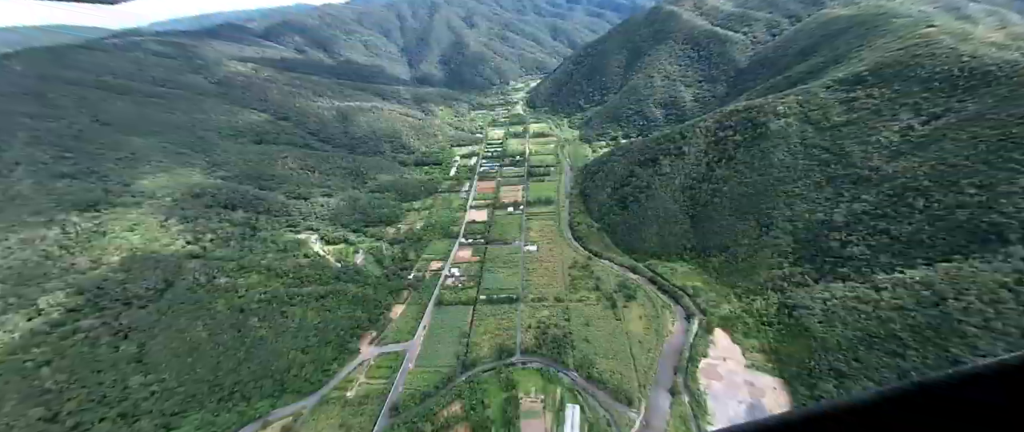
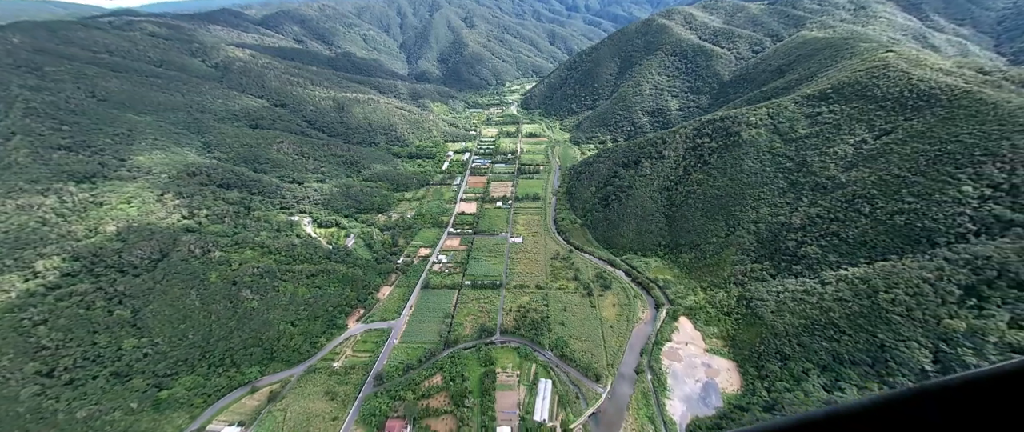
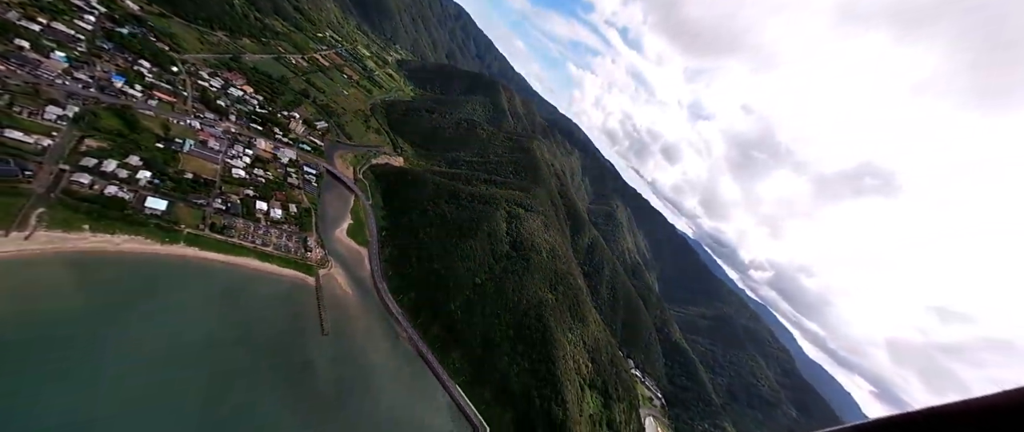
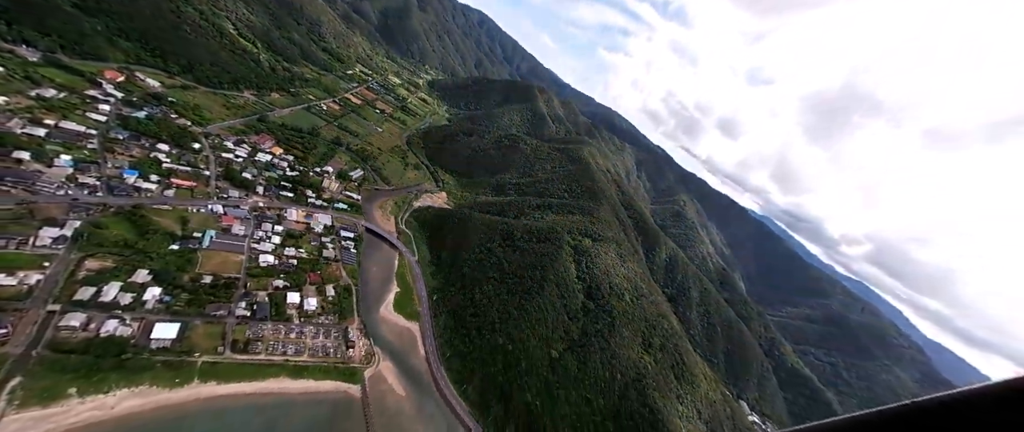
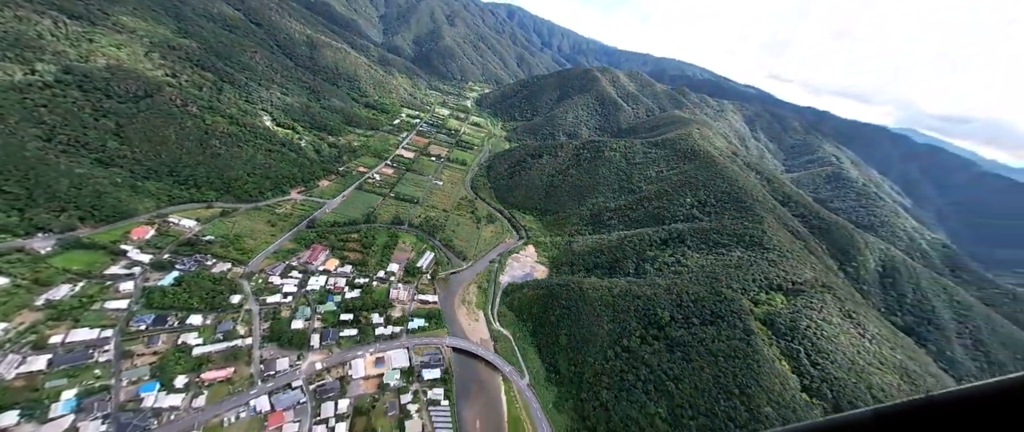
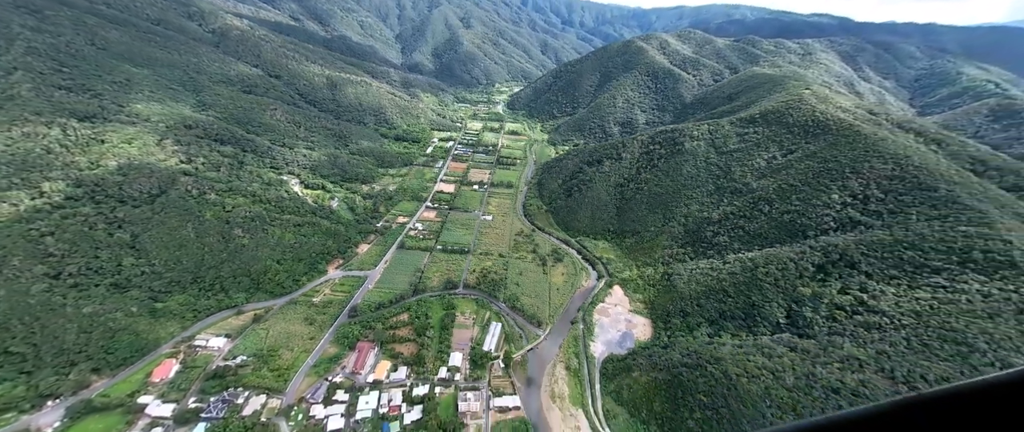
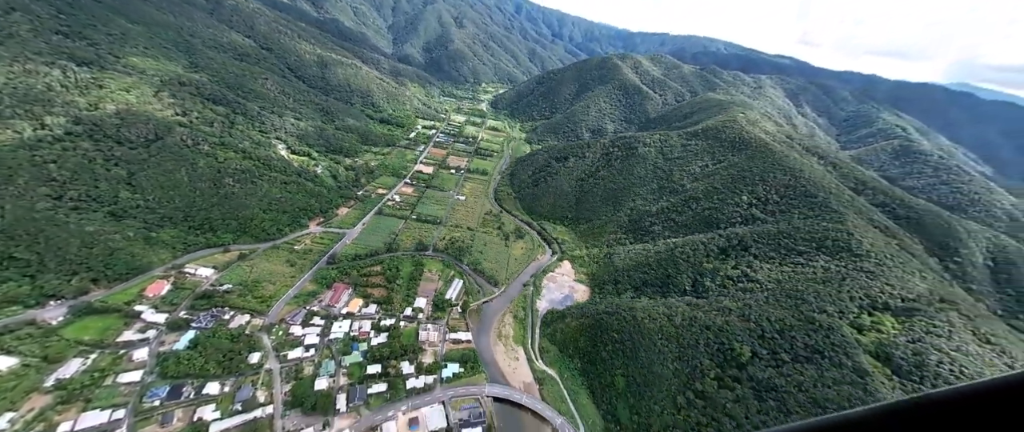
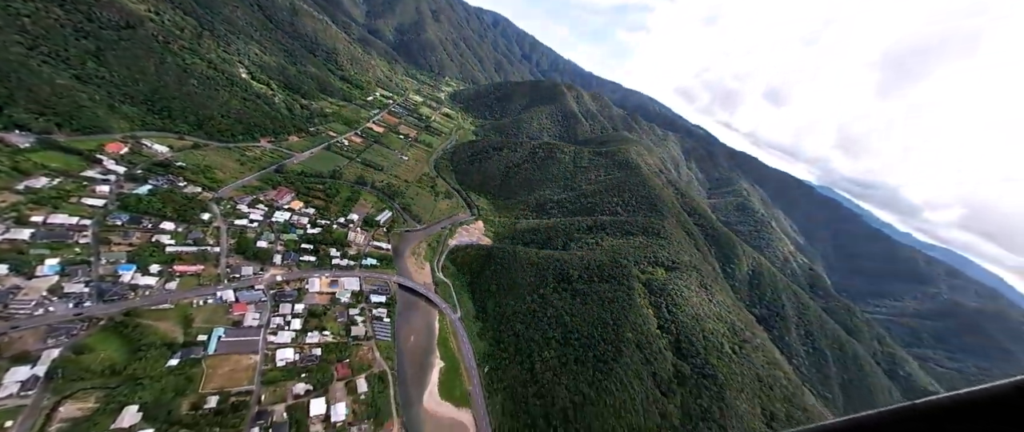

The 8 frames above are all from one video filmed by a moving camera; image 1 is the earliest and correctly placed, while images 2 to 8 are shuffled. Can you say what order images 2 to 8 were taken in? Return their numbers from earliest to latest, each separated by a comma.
2, 6, 7, 5, 8, 4, 3
